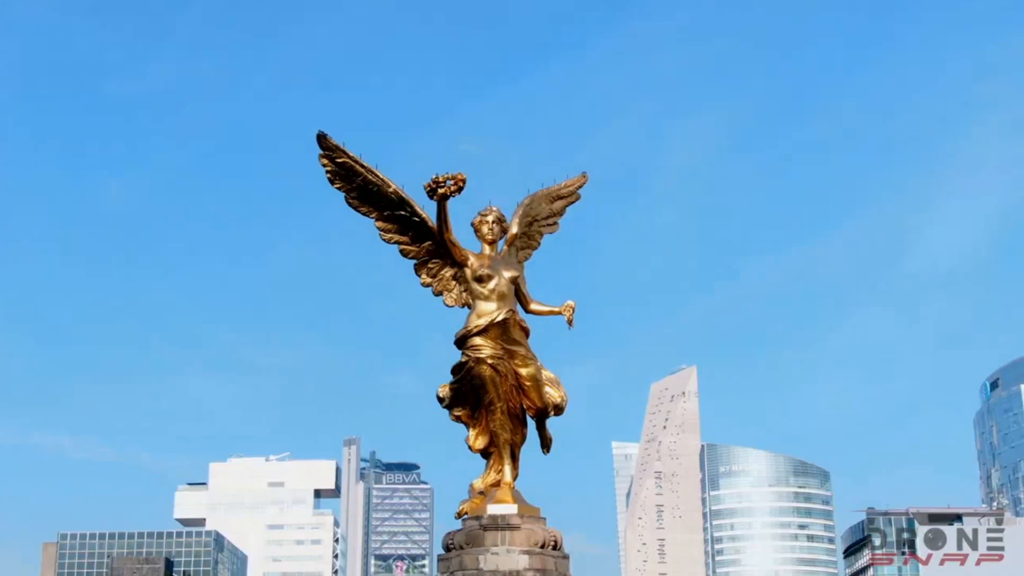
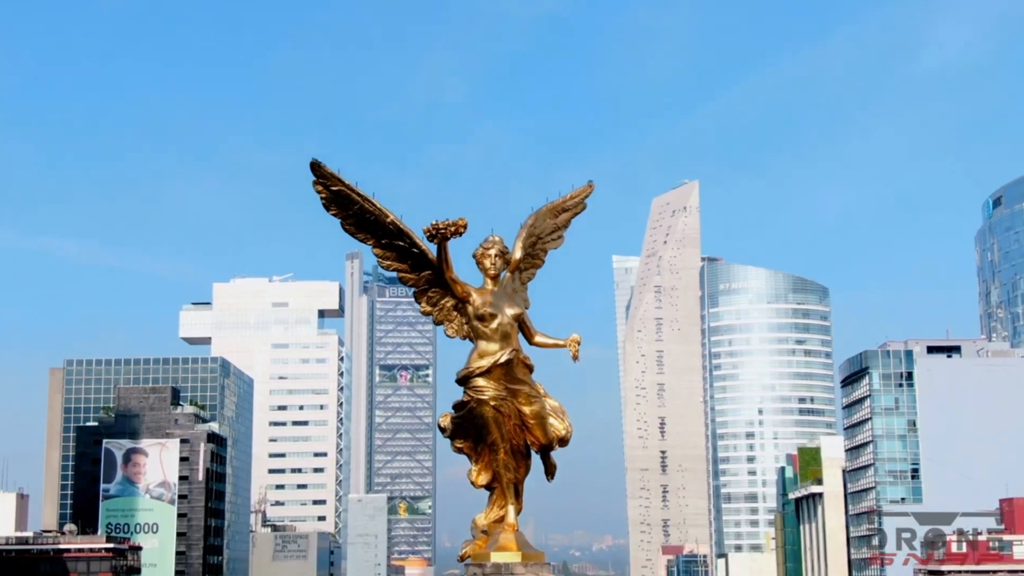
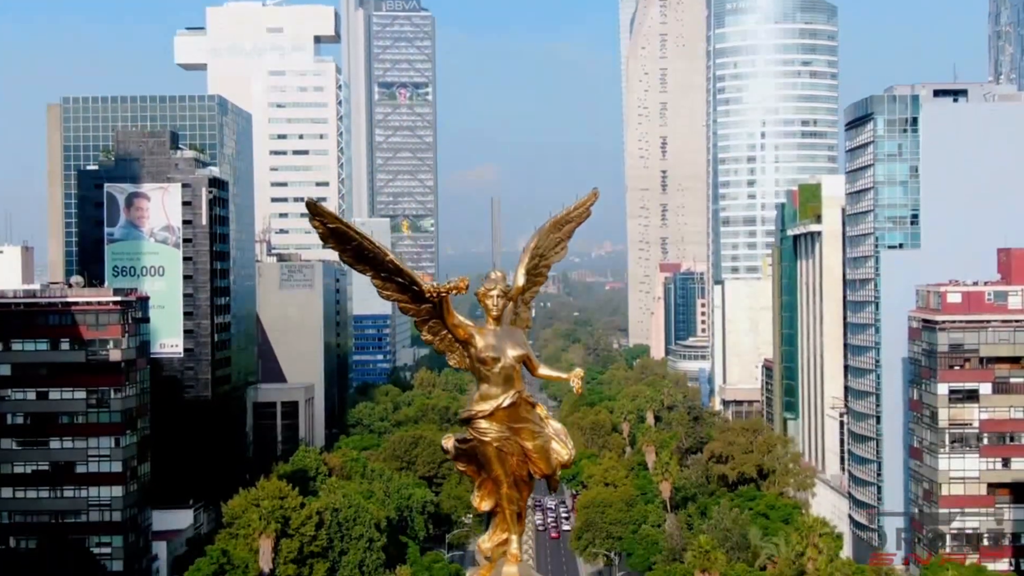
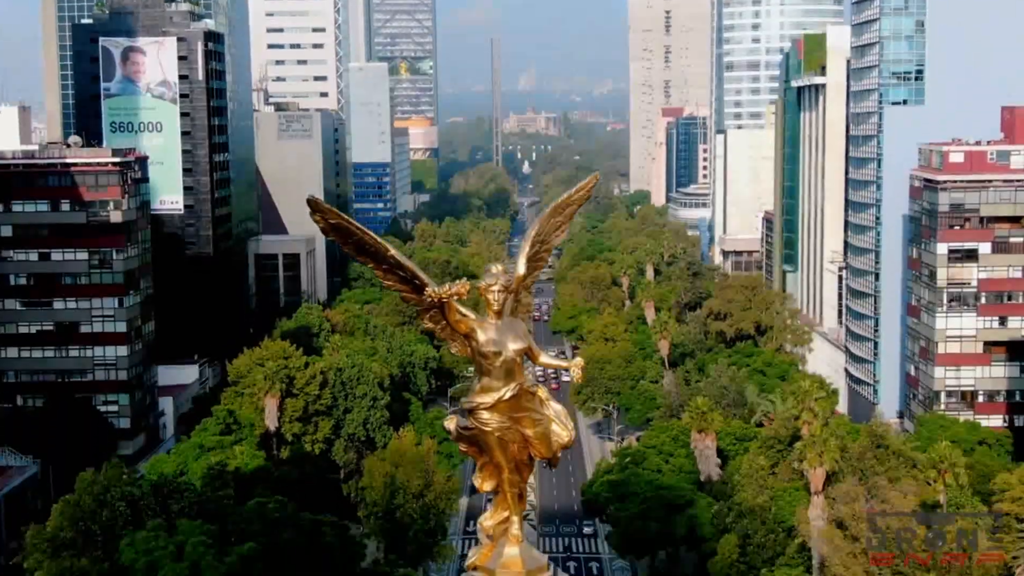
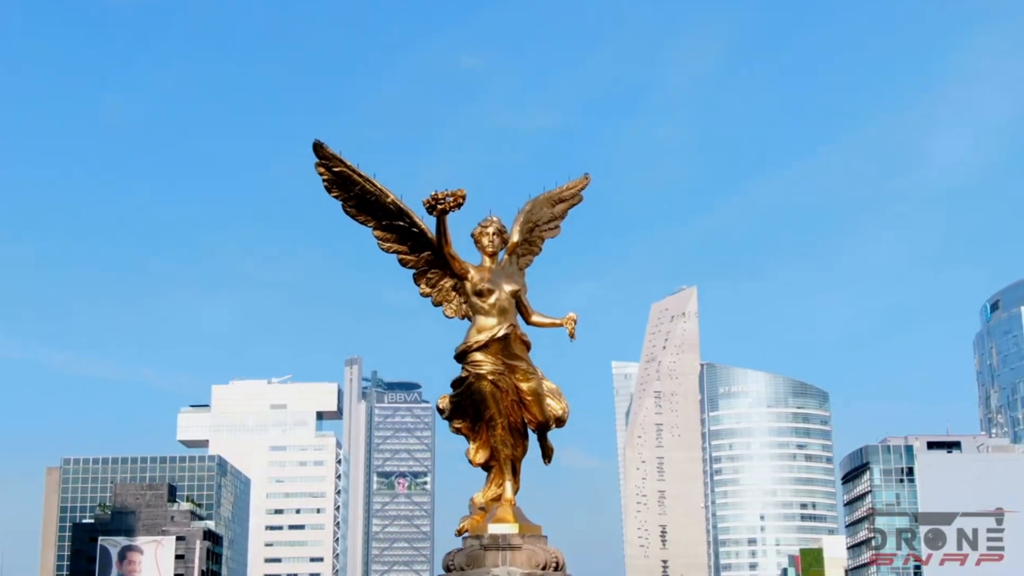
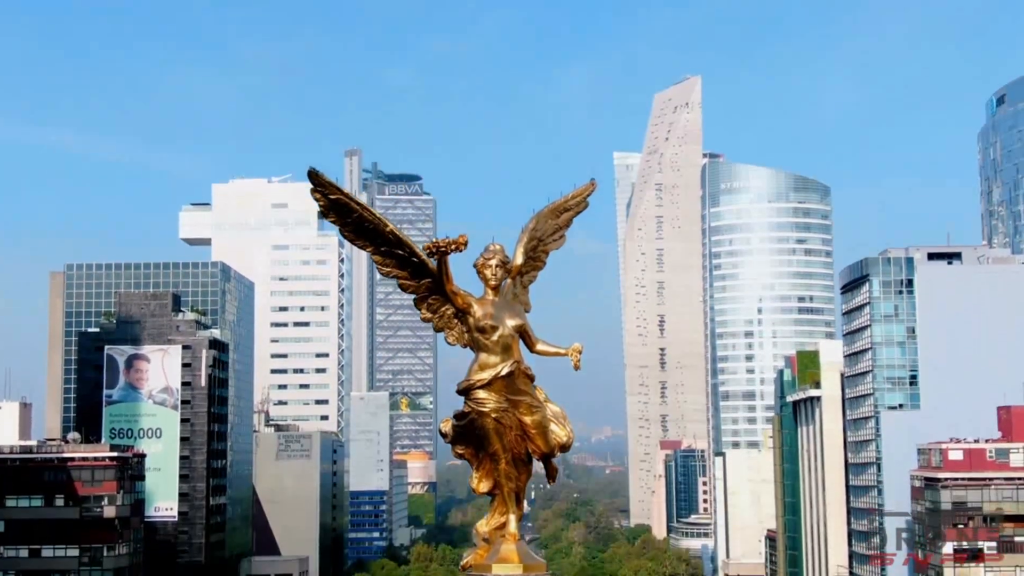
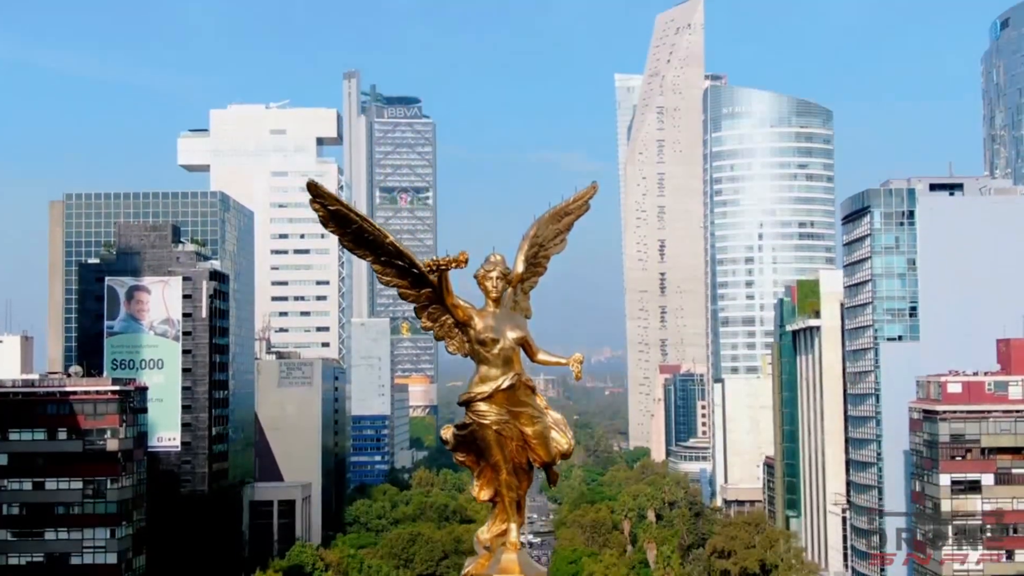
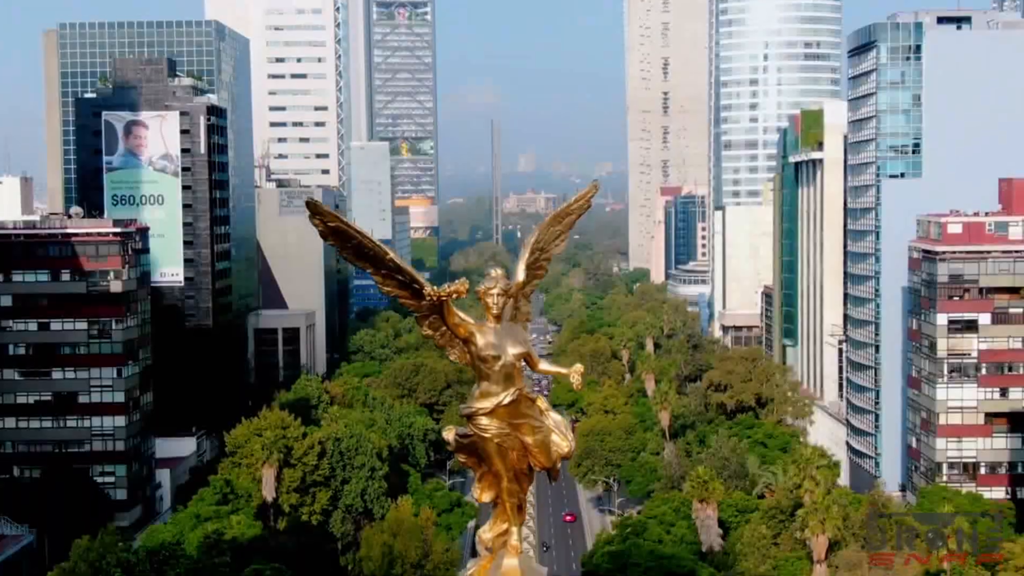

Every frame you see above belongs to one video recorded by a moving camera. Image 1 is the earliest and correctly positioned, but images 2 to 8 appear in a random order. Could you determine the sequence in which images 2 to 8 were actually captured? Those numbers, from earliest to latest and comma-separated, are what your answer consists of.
5, 2, 6, 7, 3, 8, 4
